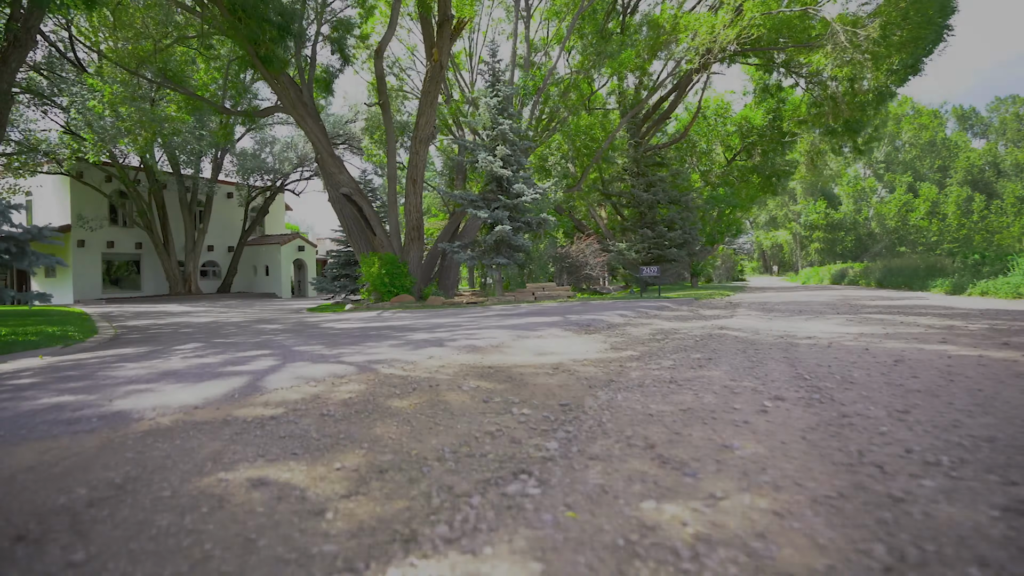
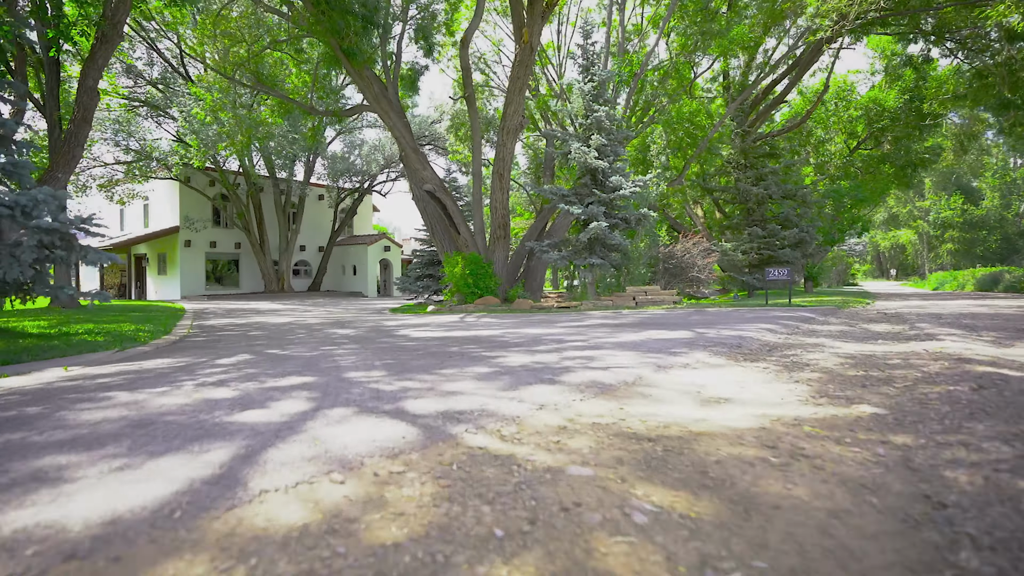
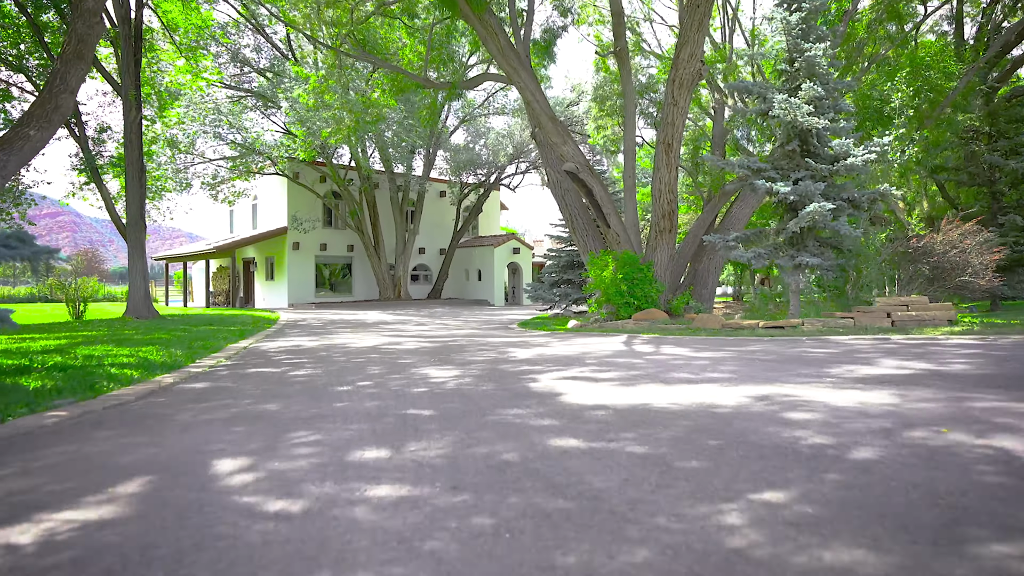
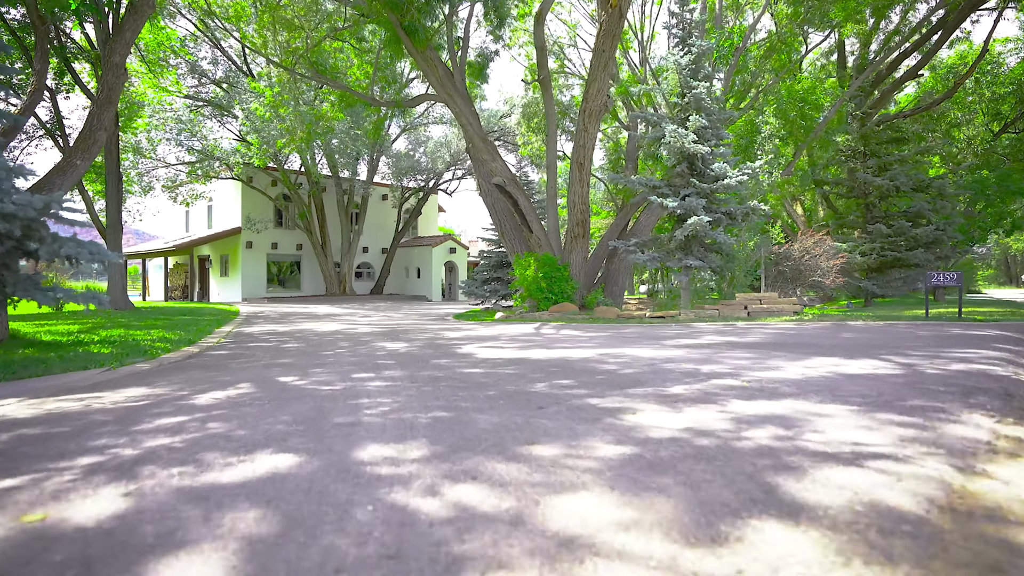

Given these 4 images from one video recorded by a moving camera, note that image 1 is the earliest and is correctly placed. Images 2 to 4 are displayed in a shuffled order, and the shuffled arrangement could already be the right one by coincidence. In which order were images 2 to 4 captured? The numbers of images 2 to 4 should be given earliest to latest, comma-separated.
2, 4, 3
